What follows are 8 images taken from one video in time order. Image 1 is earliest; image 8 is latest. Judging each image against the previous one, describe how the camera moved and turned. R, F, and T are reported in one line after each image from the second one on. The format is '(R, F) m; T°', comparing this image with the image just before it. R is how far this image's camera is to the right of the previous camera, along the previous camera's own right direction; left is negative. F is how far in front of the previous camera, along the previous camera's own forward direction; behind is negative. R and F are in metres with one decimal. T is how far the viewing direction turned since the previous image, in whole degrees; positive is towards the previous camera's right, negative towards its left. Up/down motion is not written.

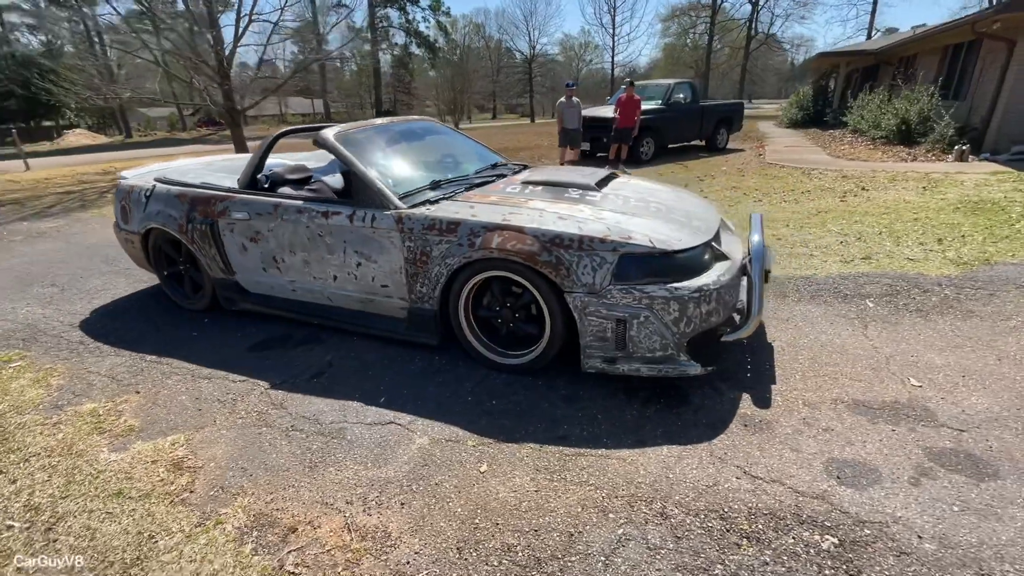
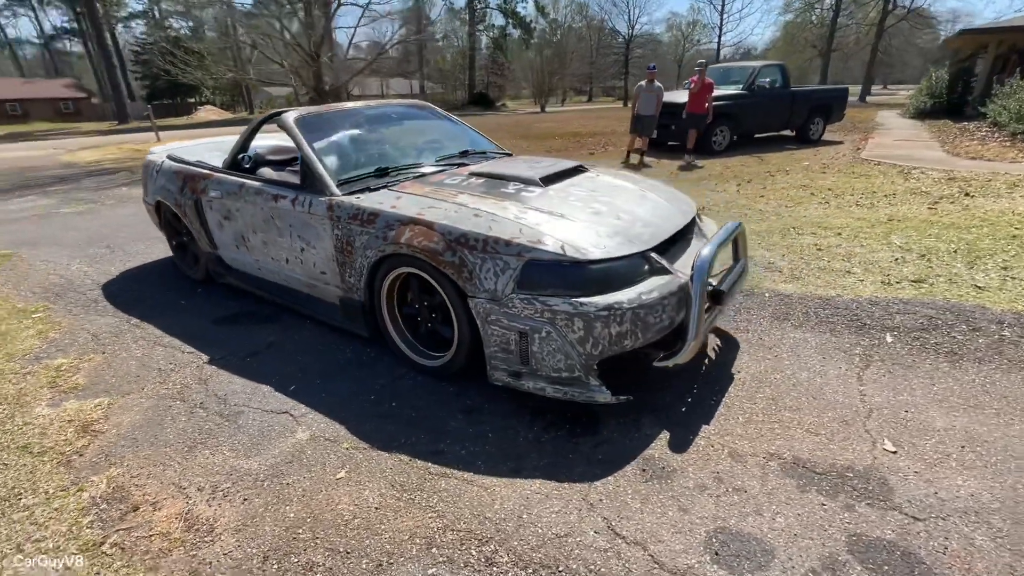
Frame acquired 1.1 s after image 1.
(+0.9, +0.3) m; -10°
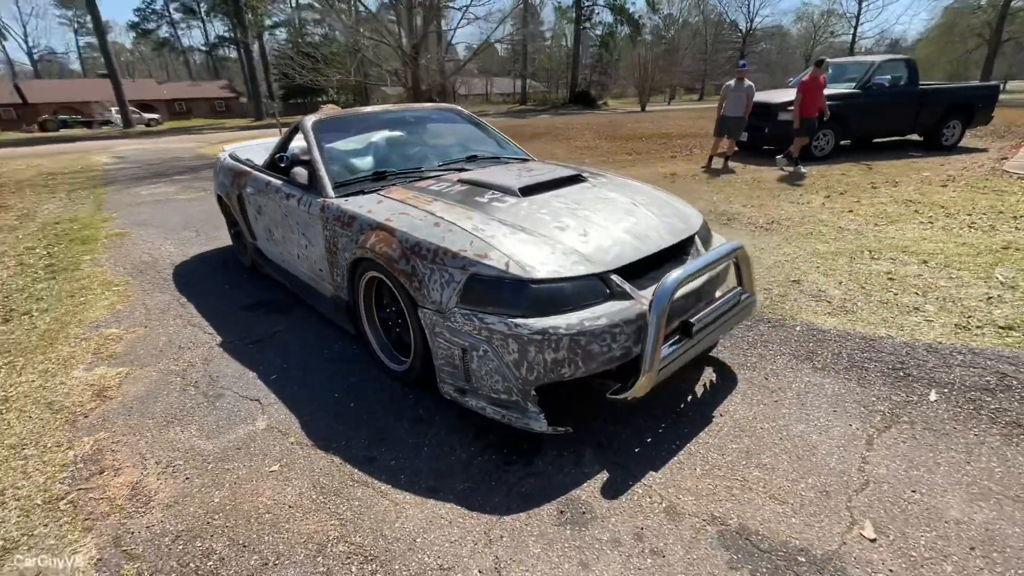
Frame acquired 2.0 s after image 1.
(+0.7, +0.2) m; -11°
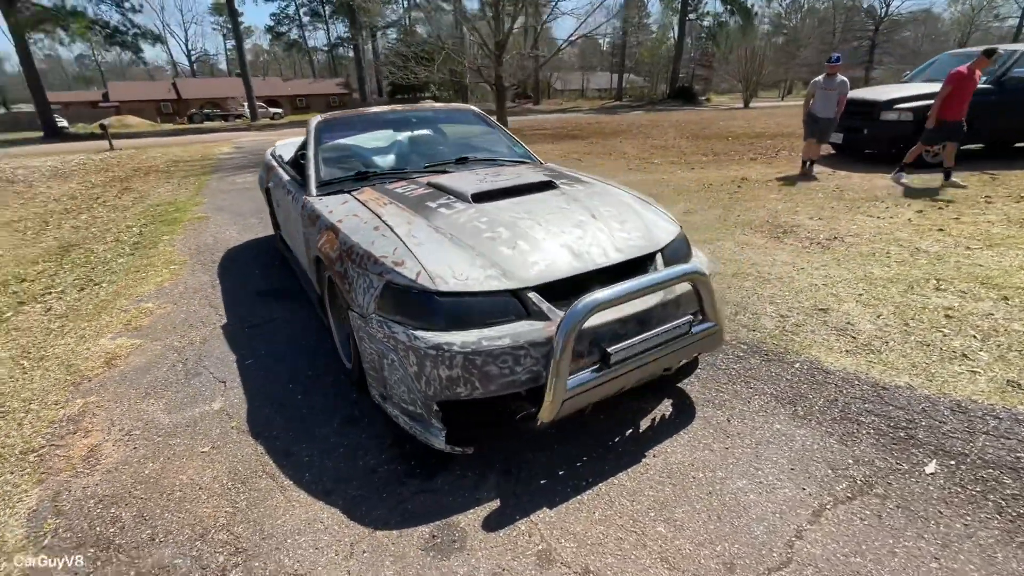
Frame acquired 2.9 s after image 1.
(+0.8, +0.2) m; -10°
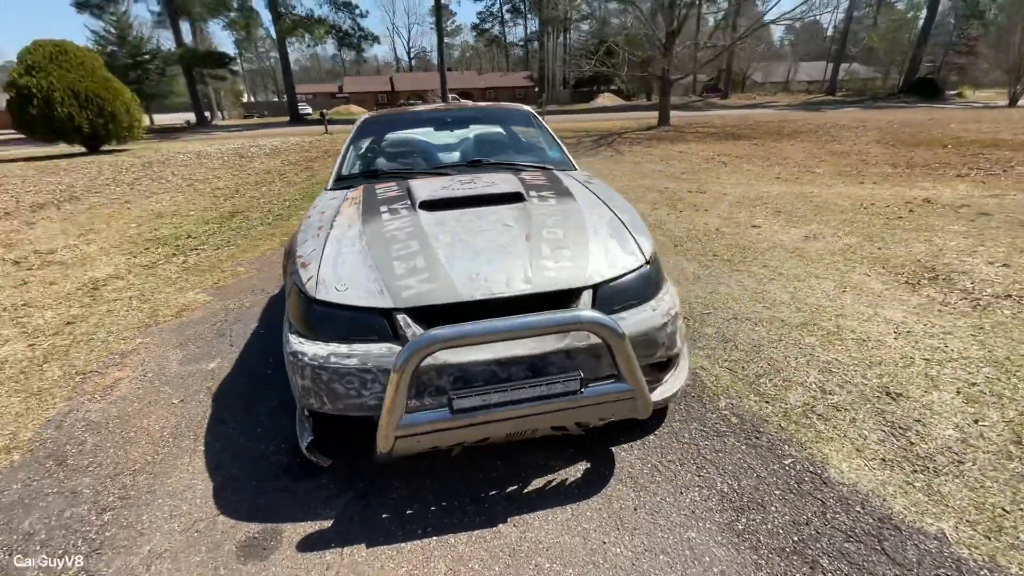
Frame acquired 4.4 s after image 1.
(+1.1, +0.4) m; -19°
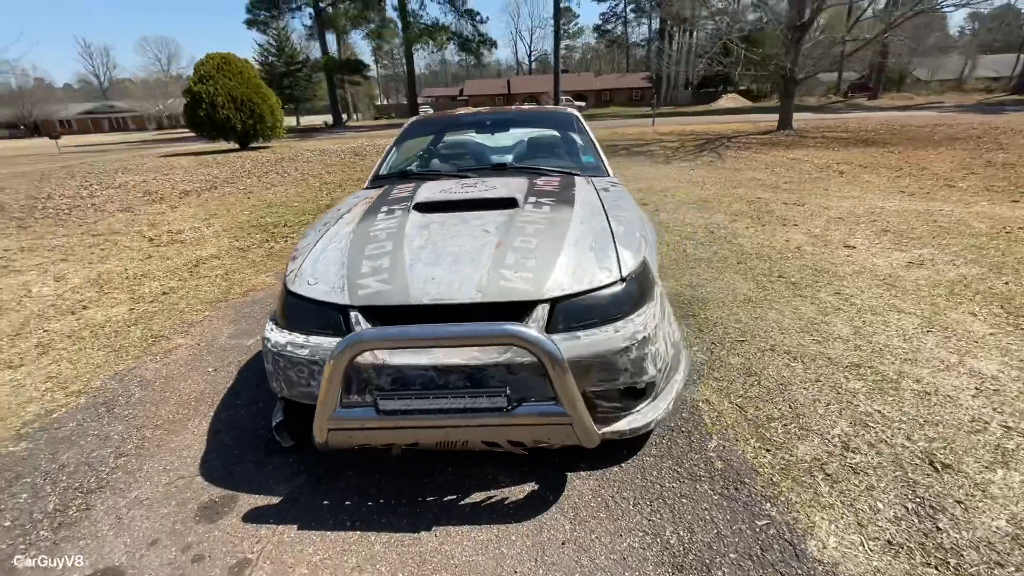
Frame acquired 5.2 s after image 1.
(+0.6, +0.1) m; -12°
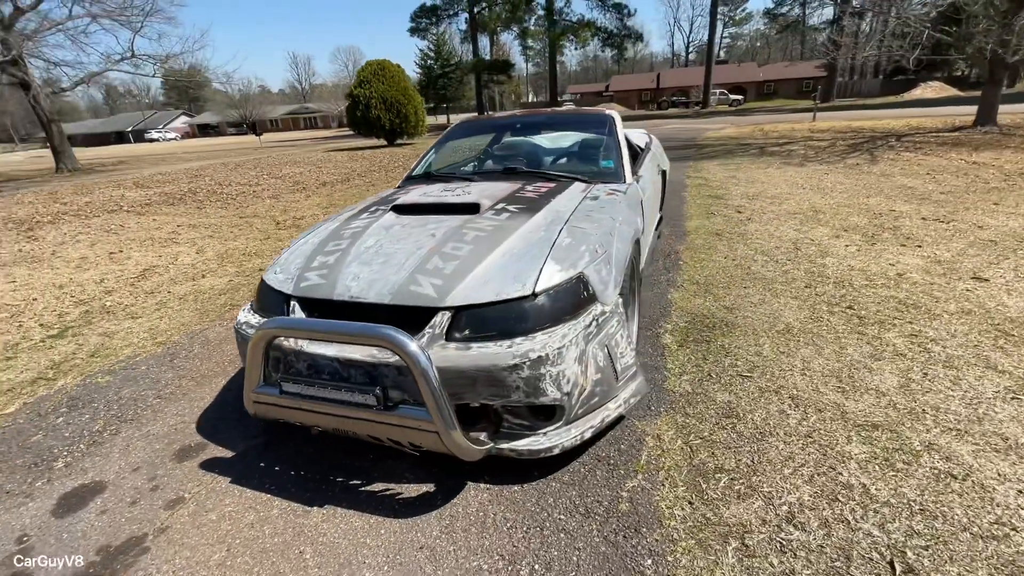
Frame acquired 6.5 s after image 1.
(+0.9, +0.1) m; -16°
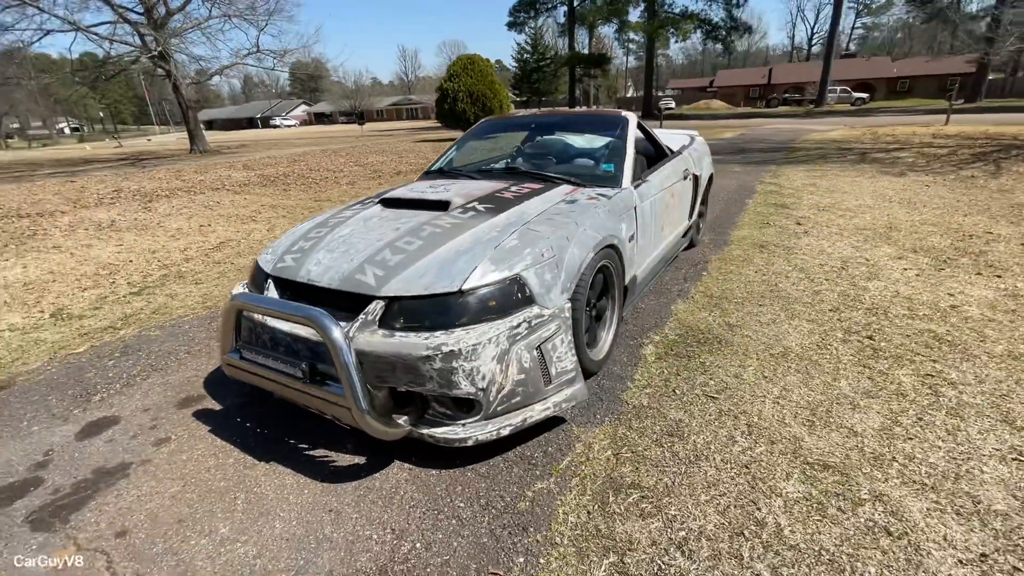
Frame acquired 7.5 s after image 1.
(+0.7, 0.0) m; -10°
